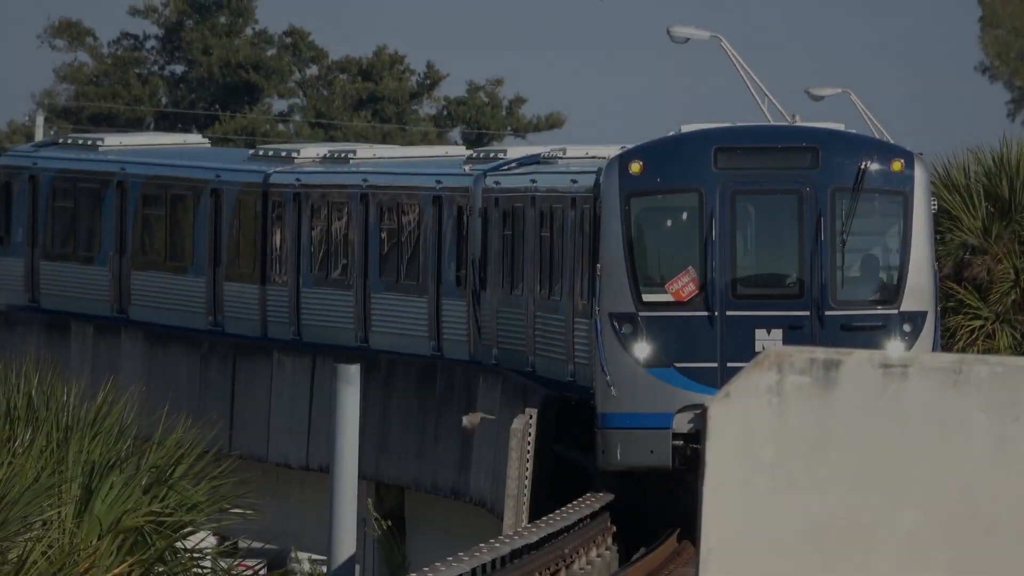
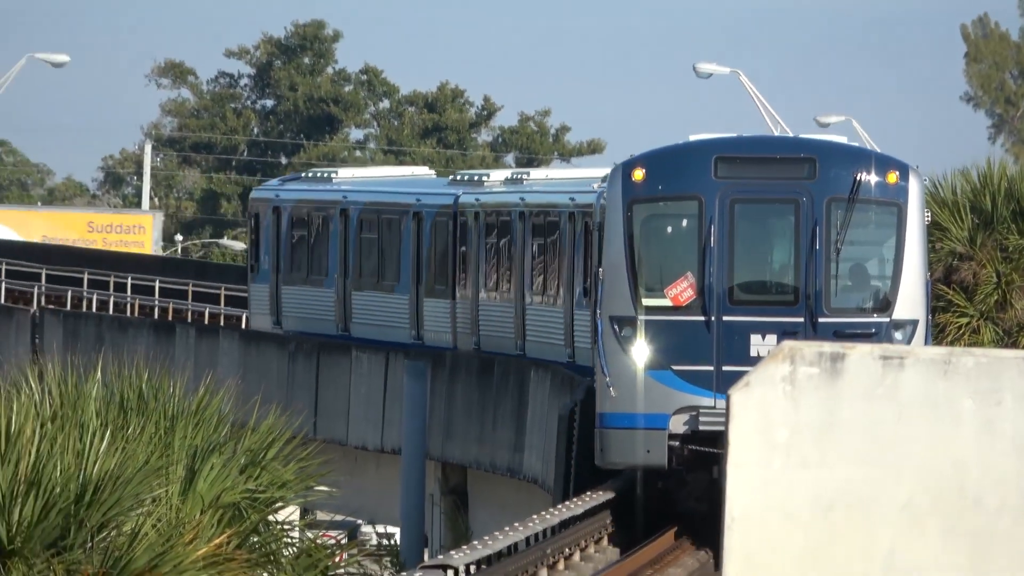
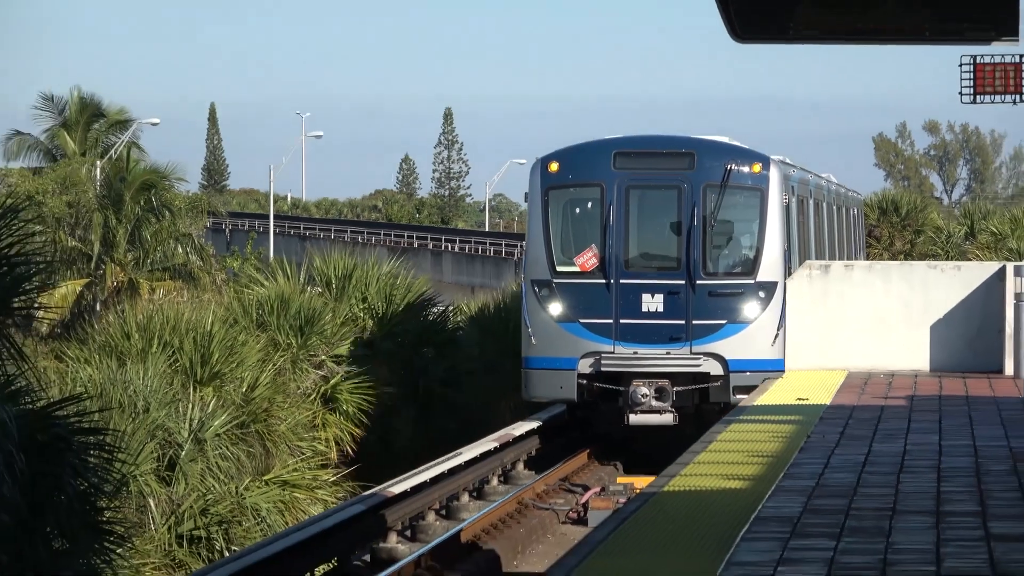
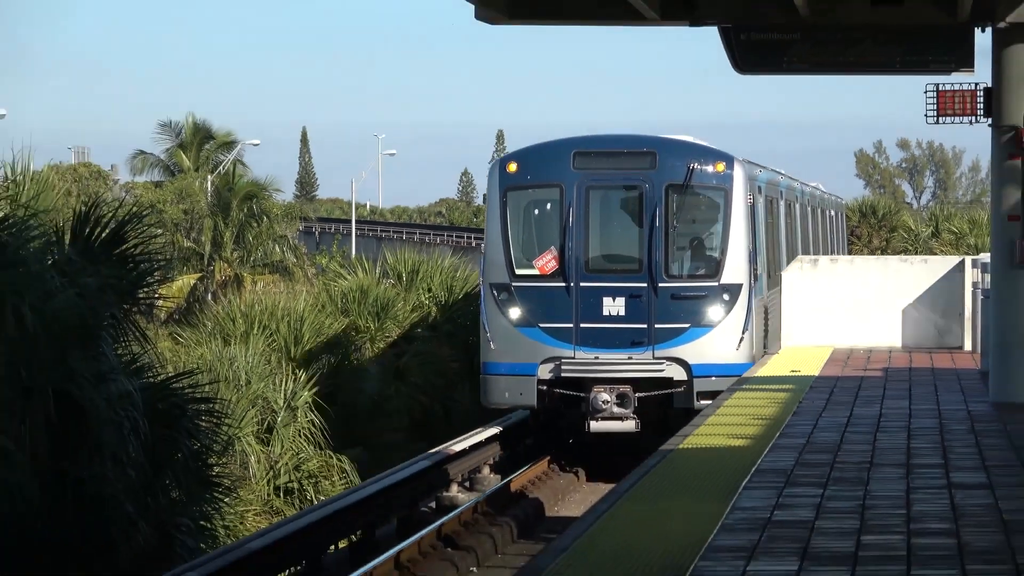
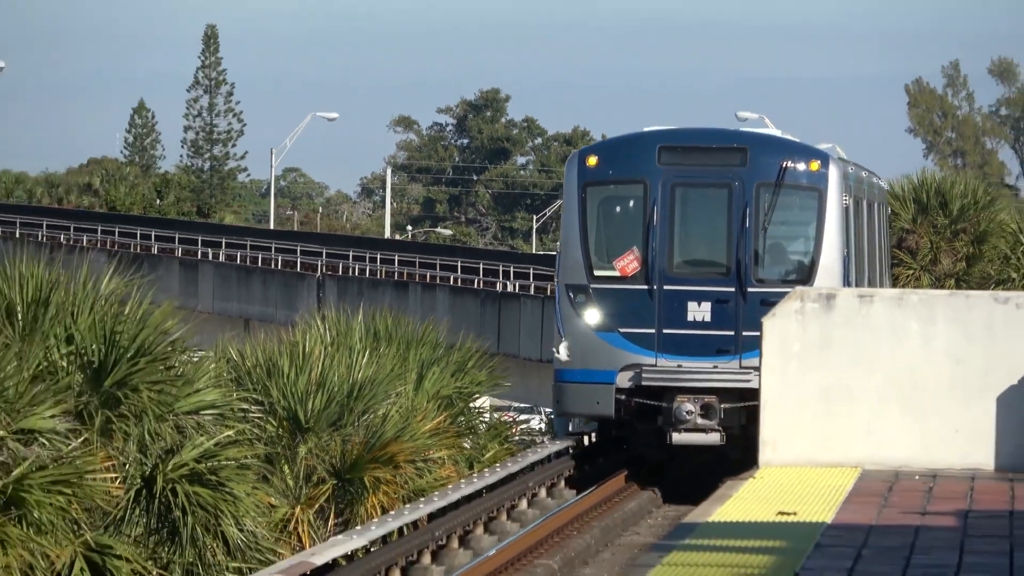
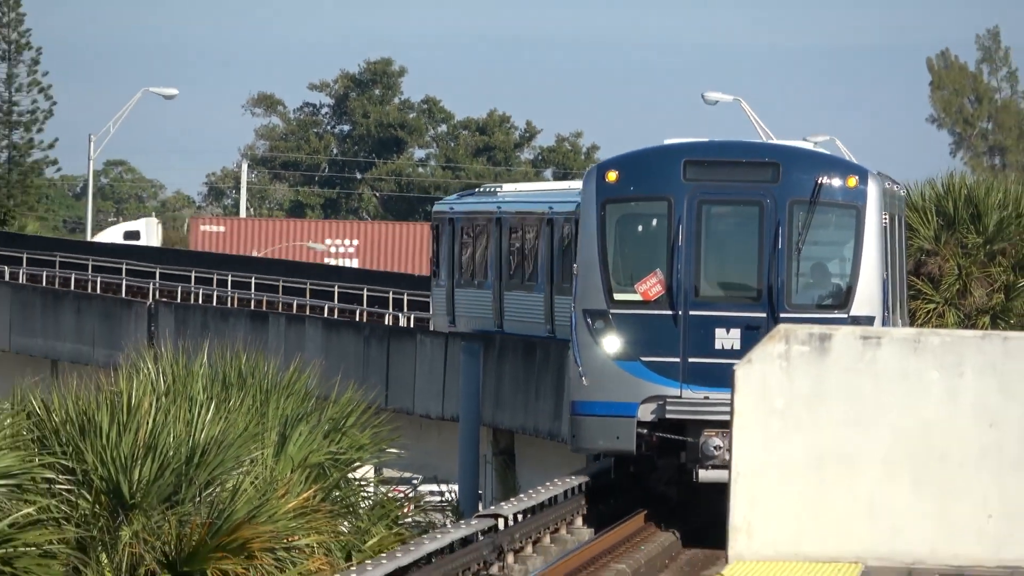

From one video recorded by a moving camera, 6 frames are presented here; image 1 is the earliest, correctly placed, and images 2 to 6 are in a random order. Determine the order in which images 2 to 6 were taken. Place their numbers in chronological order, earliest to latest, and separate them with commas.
2, 6, 5, 3, 4
